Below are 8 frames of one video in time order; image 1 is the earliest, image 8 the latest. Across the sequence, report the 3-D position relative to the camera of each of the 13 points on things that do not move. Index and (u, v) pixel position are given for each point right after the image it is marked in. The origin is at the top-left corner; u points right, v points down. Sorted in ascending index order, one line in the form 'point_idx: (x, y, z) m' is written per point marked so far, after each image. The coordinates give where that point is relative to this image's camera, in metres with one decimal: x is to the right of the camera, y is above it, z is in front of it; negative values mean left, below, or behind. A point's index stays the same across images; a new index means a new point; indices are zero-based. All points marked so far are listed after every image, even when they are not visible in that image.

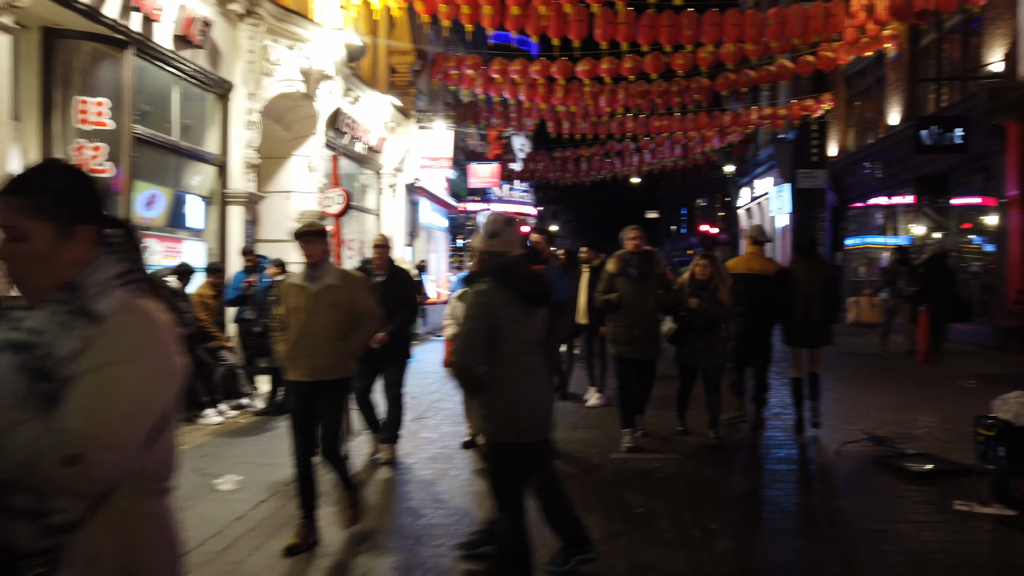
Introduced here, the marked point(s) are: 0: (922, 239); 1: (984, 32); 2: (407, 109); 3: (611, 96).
0: (+9.4, +1.1, +17.2) m
1: (+8.9, +4.9, +14.2) m
2: (-2.2, +3.9, +16.2) m
3: (+2.4, +4.5, +17.7) m
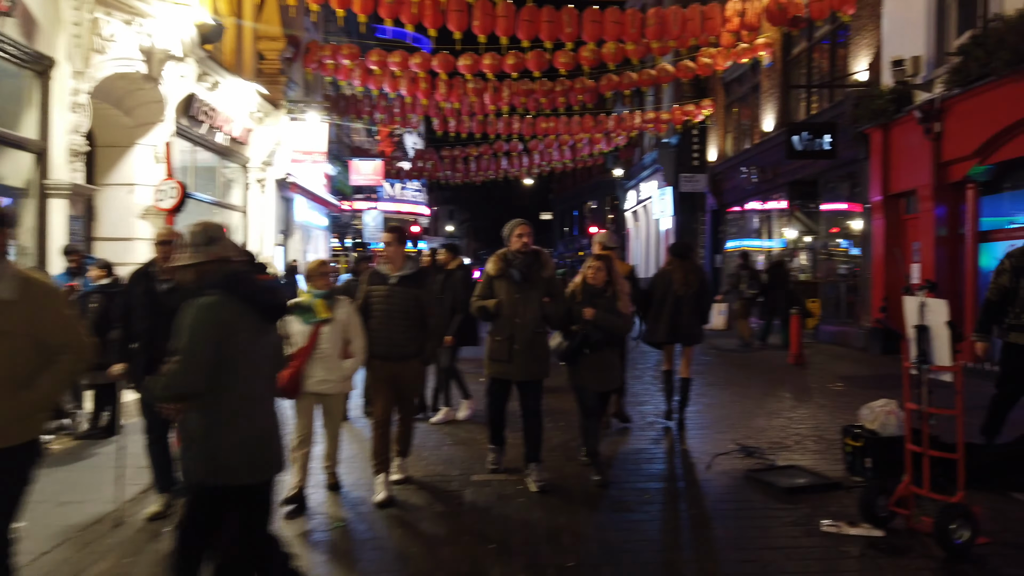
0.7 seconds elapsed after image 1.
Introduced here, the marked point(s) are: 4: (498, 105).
0: (+6.6, +1.0, +17.7) m
1: (+6.6, +4.8, +14.7) m
2: (-4.7, +3.8, +15.1) m
3: (-0.4, +4.5, +17.3) m
4: (-0.3, +4.3, +17.7) m
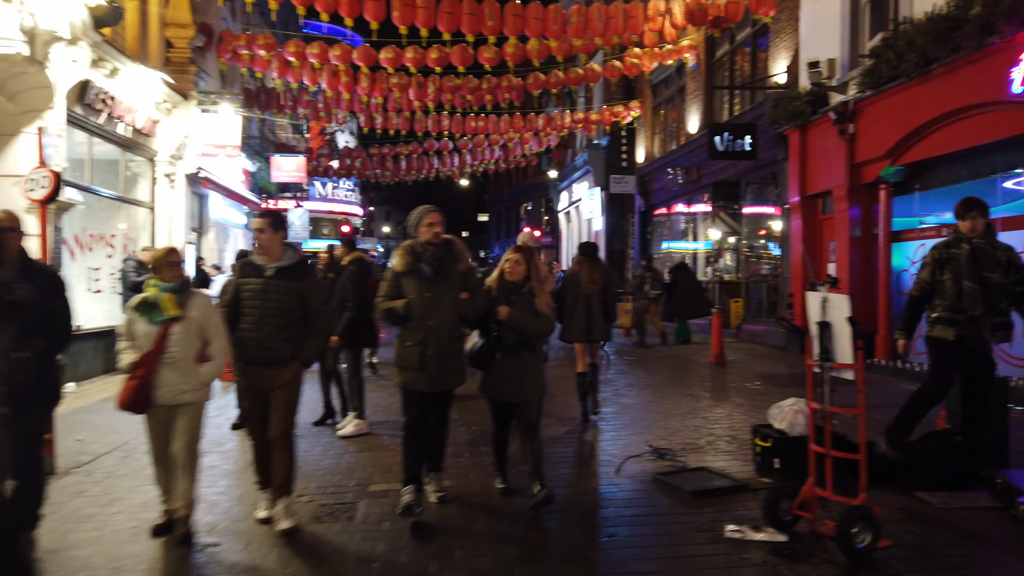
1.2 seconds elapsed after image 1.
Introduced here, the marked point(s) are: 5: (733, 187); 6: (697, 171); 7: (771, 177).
0: (+4.9, +1.0, +17.9) m
1: (+5.1, +4.8, +14.9) m
2: (-6.2, +3.8, +14.4) m
3: (-2.1, +4.5, +16.9) m
4: (-2.0, +4.3, +17.3) m
5: (+5.1, +2.3, +17.4) m
6: (+4.4, +2.8, +17.9) m
7: (+5.1, +2.2, +14.9) m
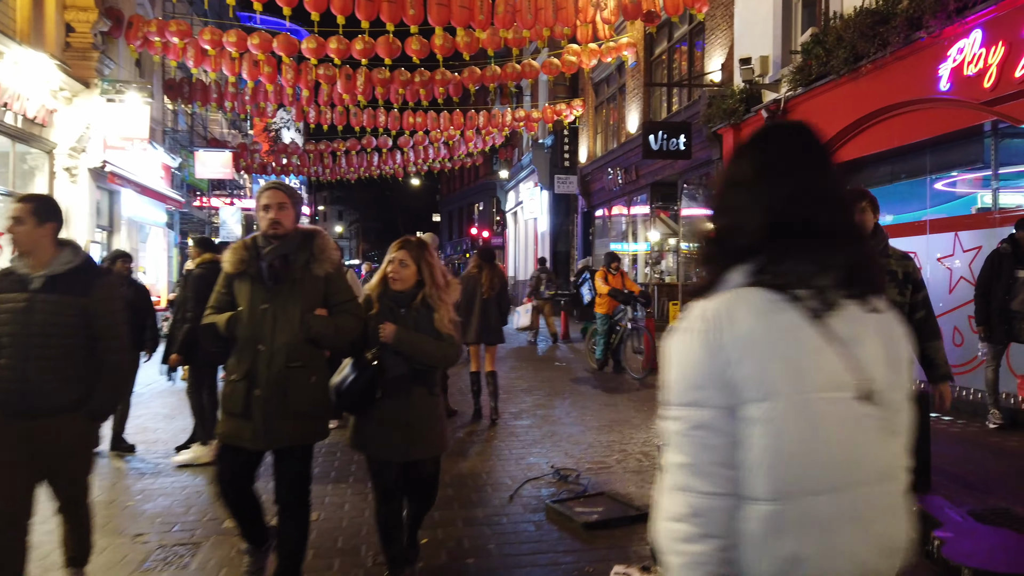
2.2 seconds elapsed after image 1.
0: (+3.4, +1.0, +17.5) m
1: (+3.7, +4.8, +14.5) m
2: (-7.5, +3.7, +13.4) m
3: (-3.5, +4.4, +16.1) m
4: (-3.5, +4.2, +16.5) m
5: (+3.6, +2.3, +17.1) m
6: (+2.9, +2.7, +17.5) m
7: (+3.8, +2.1, +14.6) m
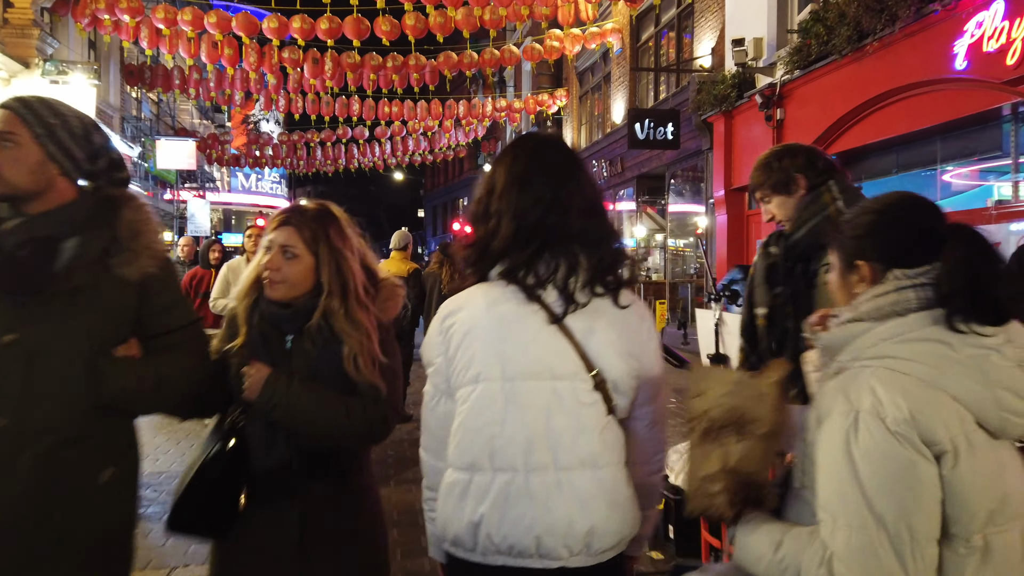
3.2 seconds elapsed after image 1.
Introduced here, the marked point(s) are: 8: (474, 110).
0: (+2.9, +1.0, +16.7) m
1: (+3.3, +4.8, +13.7) m
2: (-7.9, +3.8, +12.4) m
3: (-4.0, +4.5, +15.2) m
4: (-4.0, +4.3, +15.6) m
5: (+3.2, +2.3, +16.3) m
6: (+2.4, +2.8, +16.7) m
7: (+3.4, +2.2, +13.8) m
8: (-1.0, +4.7, +19.7) m
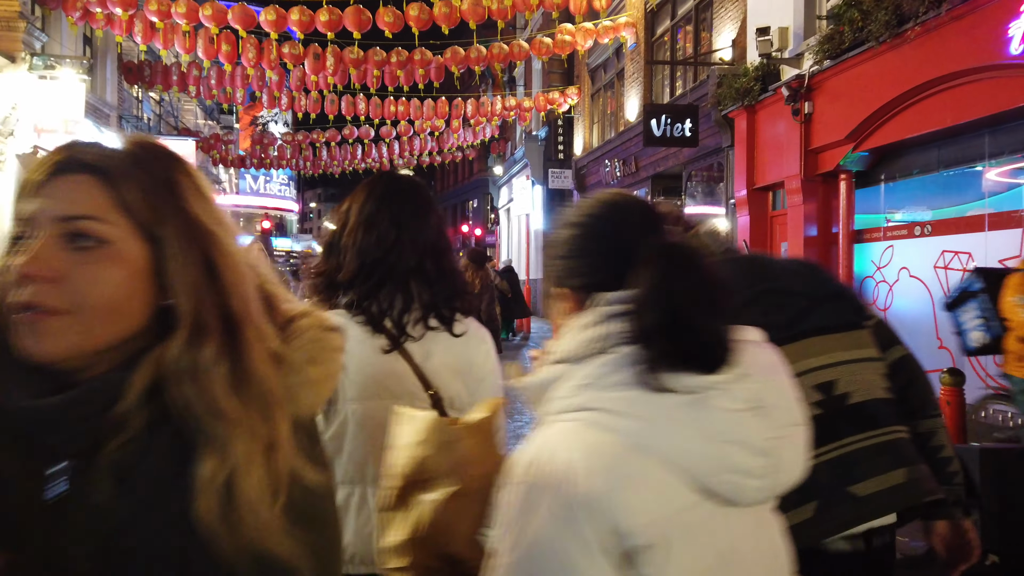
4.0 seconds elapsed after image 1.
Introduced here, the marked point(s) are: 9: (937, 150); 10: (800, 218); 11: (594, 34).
0: (+3.1, +0.9, +16.0) m
1: (+3.5, +4.7, +13.0) m
2: (-7.8, +3.7, +11.8) m
3: (-3.8, +4.4, +14.6) m
4: (-3.8, +4.2, +15.0) m
5: (+3.4, +2.2, +15.6) m
6: (+2.6, +2.7, +16.0) m
7: (+3.5, +2.1, +13.1) m
8: (-0.8, +4.6, +19.0) m
9: (+4.8, +1.6, +8.5) m
10: (+3.9, +1.0, +10.3) m
11: (+1.5, +4.7, +13.9) m
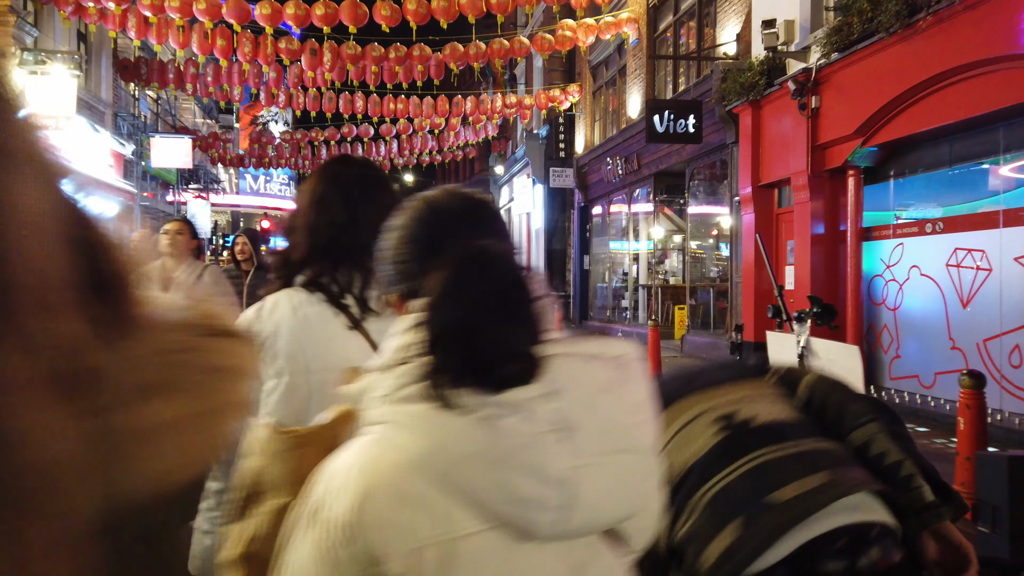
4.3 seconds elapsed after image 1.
0: (+3.1, +1.0, +15.8) m
1: (+3.5, +4.7, +12.8) m
2: (-7.8, +3.7, +11.6) m
3: (-3.8, +4.4, +14.4) m
4: (-3.8, +4.2, +14.7) m
5: (+3.4, +2.2, +15.3) m
6: (+2.6, +2.7, +15.8) m
7: (+3.5, +2.1, +12.8) m
8: (-0.7, +4.6, +18.8) m
9: (+4.8, +1.6, +8.2) m
10: (+3.9, +1.0, +10.0) m
11: (+1.5, +4.7, +13.6) m
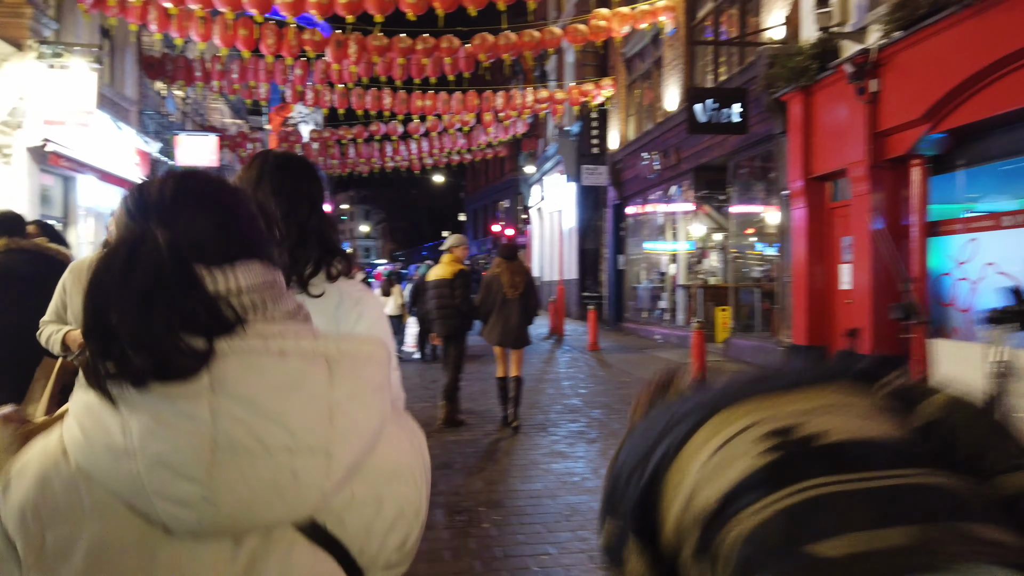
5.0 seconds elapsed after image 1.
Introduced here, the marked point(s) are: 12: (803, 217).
0: (+3.8, +0.9, +15.0) m
1: (+4.0, +4.7, +12.0) m
2: (-7.3, +3.7, +11.3) m
3: (-3.2, +4.4, +13.9) m
4: (-3.2, +4.2, +14.3) m
5: (+4.0, +2.2, +14.6) m
6: (+3.3, +2.7, +15.1) m
7: (+4.1, +2.1, +12.1) m
8: (0.0, +4.6, +18.2) m
9: (+5.1, +1.6, +7.4) m
10: (+4.4, +1.0, +9.3) m
11: (+2.1, +4.7, +13.0) m
12: (+4.1, +1.0, +10.5) m
